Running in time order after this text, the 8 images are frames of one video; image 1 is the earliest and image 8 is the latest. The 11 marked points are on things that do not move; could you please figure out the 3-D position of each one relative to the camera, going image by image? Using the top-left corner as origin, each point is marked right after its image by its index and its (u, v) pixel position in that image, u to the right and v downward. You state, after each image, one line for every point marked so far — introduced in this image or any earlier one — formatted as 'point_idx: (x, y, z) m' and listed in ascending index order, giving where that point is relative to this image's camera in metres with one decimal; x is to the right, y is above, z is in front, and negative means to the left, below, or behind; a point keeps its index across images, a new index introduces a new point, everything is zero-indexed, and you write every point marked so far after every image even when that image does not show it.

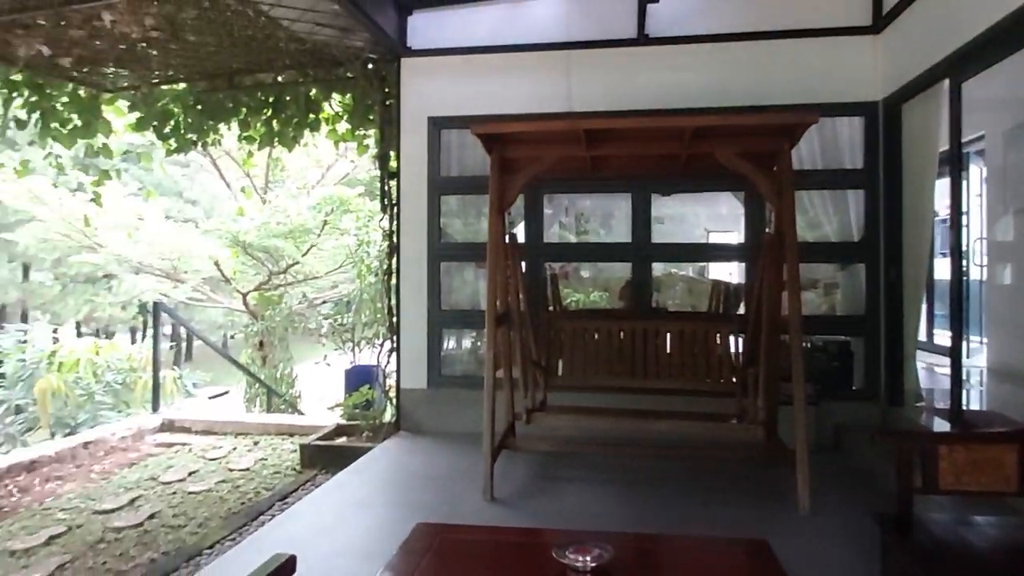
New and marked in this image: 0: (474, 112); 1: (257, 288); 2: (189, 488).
0: (-0.2, +1.0, +3.7) m
1: (-2.8, 0.0, +7.3) m
2: (-1.5, -1.0, +3.3) m
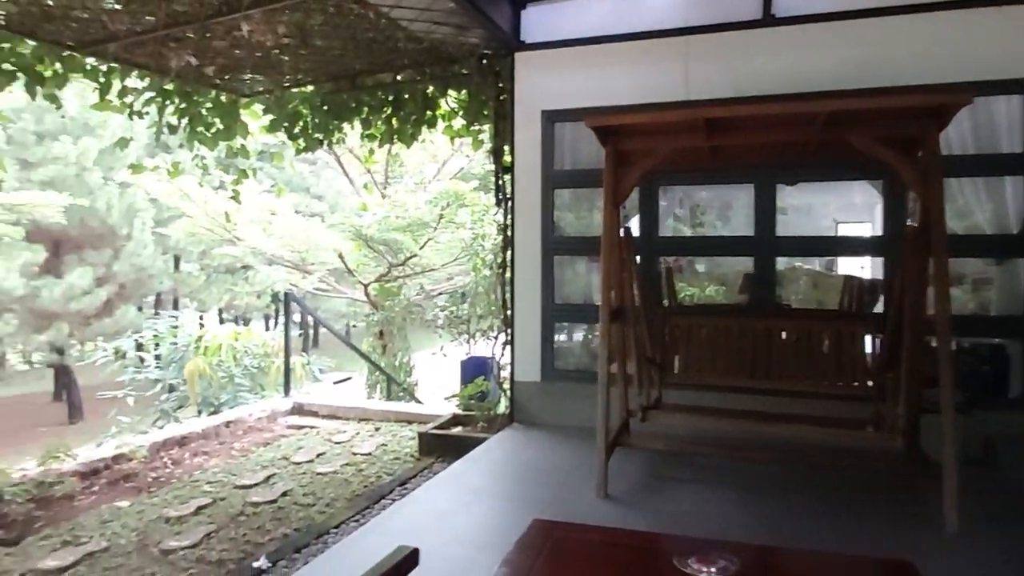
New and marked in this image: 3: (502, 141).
0: (+0.4, +1.0, +3.7) m
1: (-1.5, +0.1, +7.6) m
2: (-1.0, -0.9, +3.5) m
3: (-0.1, +0.9, +3.9) m
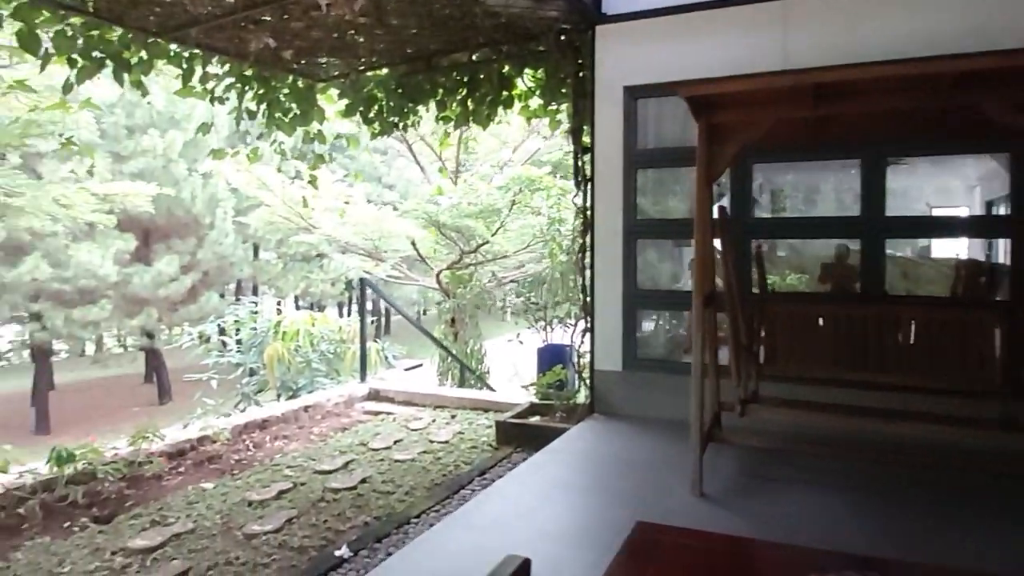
0: (+0.8, +1.1, +3.5) m
1: (-0.7, +0.2, +7.6) m
2: (-0.6, -0.8, +3.4) m
3: (+0.4, +0.9, +3.8) m
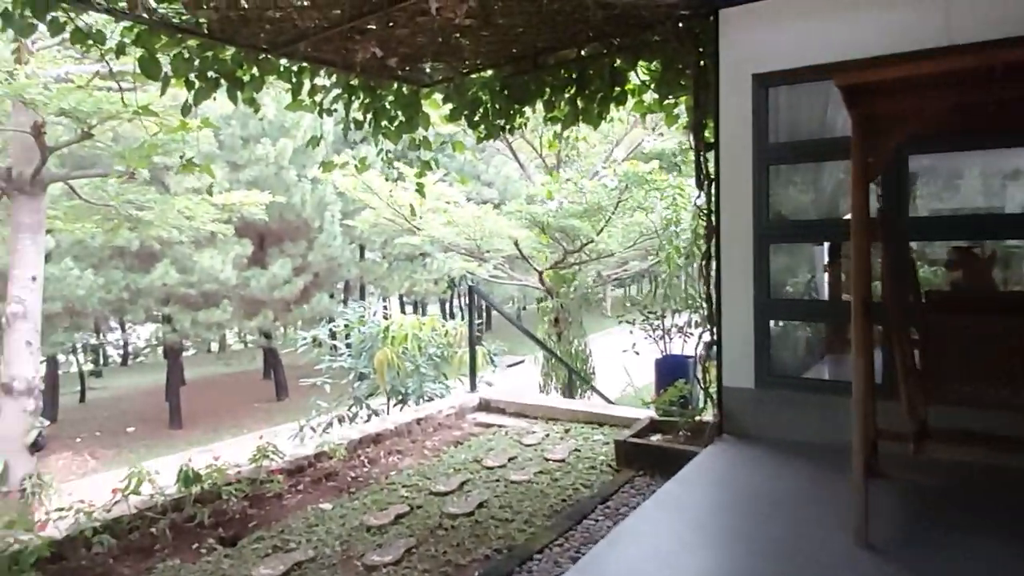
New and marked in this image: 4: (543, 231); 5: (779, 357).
0: (+1.4, +1.0, +3.1) m
1: (+0.4, +0.2, +7.4) m
2: (0.0, -0.9, +3.3) m
3: (+1.0, +0.9, +3.5) m
4: (+0.3, +0.6, +7.2) m
5: (+1.3, -0.3, +3.2) m
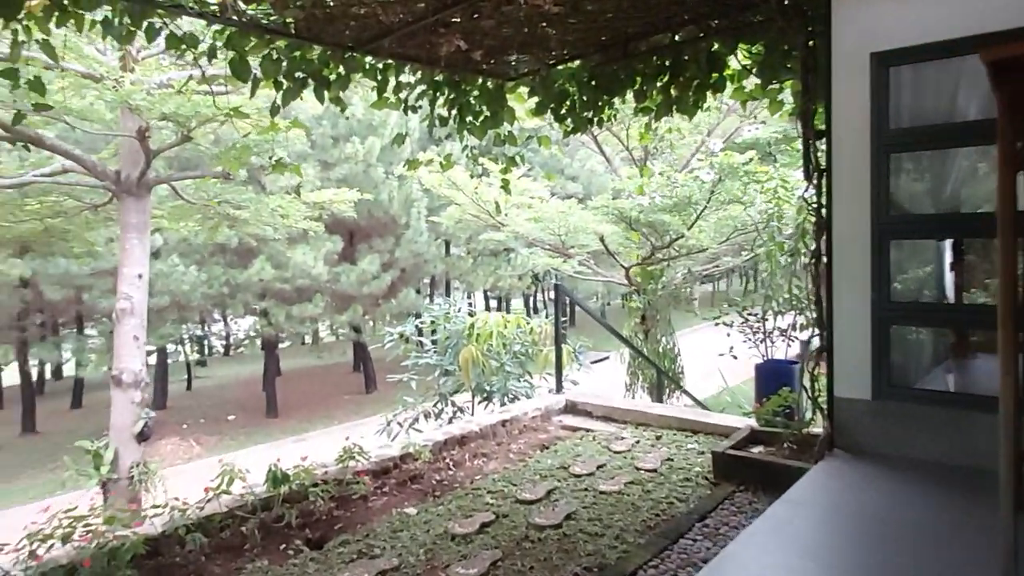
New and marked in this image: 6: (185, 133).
0: (+1.8, +1.0, +2.8) m
1: (+1.4, +0.3, +7.2) m
2: (+0.4, -0.9, +3.1) m
3: (+1.4, +0.9, +3.2) m
4: (+1.2, +0.6, +7.0) m
5: (+1.7, -0.3, +2.9) m
6: (-2.3, +1.1, +4.7) m
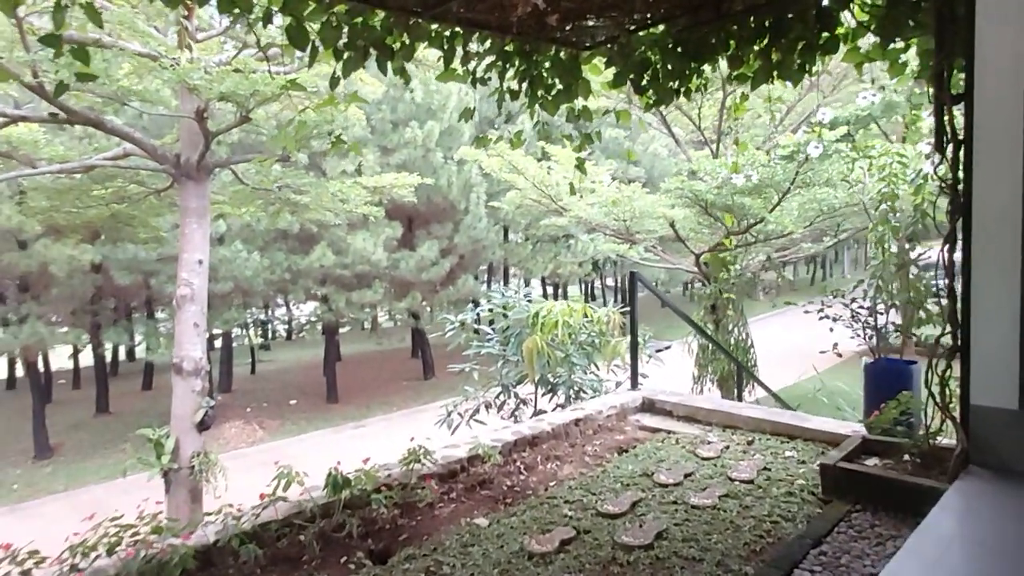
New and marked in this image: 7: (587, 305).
0: (+2.1, +1.1, +2.3) m
1: (+2.0, +0.4, +6.7) m
2: (+0.7, -0.9, +2.8) m
3: (+1.7, +0.9, +2.7) m
4: (+1.9, +0.8, +6.5) m
5: (+2.0, -0.3, +2.4) m
6: (-1.8, +1.2, +4.5) m
7: (+0.7, -0.2, +6.3) m
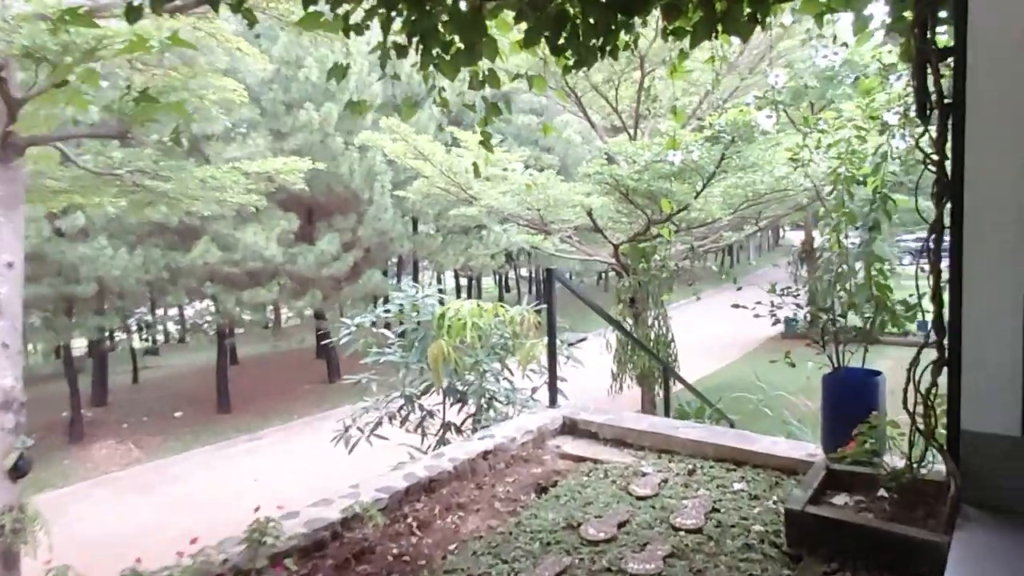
0: (+1.7, +1.1, +1.8) m
1: (+1.1, +0.4, +6.2) m
2: (+0.4, -0.9, +2.2) m
3: (+1.3, +0.9, +2.2) m
4: (+1.0, +0.8, +6.0) m
5: (+1.6, -0.3, +2.0) m
6: (-2.4, +1.1, +3.6) m
7: (-0.1, -0.1, +5.7) m
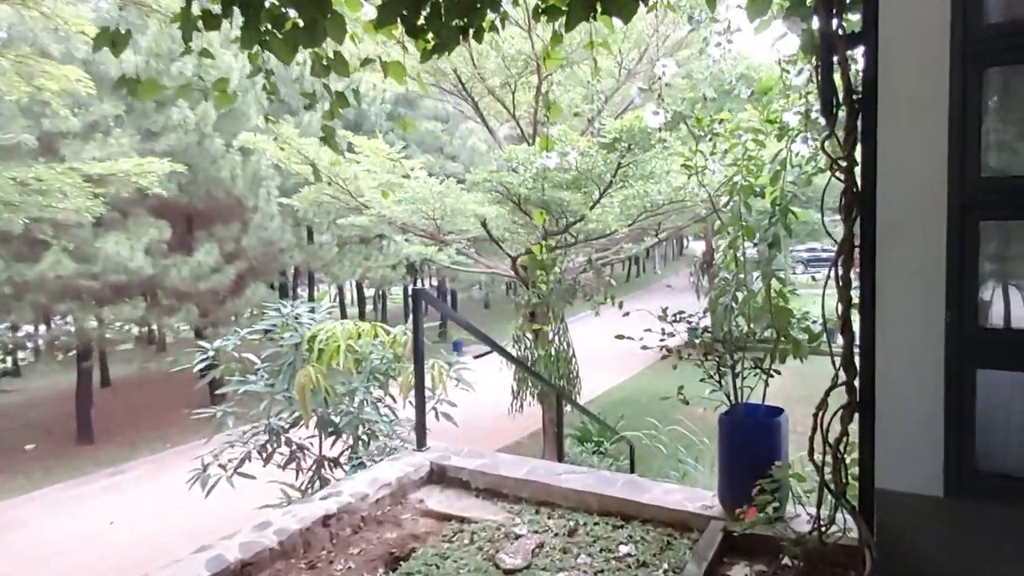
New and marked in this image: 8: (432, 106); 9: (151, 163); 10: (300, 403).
0: (+1.3, +1.0, +1.5) m
1: (+0.2, +0.3, +5.8) m
2: (-0.1, -1.0, +1.7) m
3: (+0.9, +0.8, +1.9) m
4: (0.0, +0.7, +5.6) m
5: (+1.2, -0.4, +1.7) m
6: (-3.0, +1.0, +2.7) m
7: (-1.0, -0.3, +5.1) m
8: (-0.9, +1.9, +7.0) m
9: (-3.1, +1.0, +5.6) m
10: (-1.4, -0.8, +4.6) m
